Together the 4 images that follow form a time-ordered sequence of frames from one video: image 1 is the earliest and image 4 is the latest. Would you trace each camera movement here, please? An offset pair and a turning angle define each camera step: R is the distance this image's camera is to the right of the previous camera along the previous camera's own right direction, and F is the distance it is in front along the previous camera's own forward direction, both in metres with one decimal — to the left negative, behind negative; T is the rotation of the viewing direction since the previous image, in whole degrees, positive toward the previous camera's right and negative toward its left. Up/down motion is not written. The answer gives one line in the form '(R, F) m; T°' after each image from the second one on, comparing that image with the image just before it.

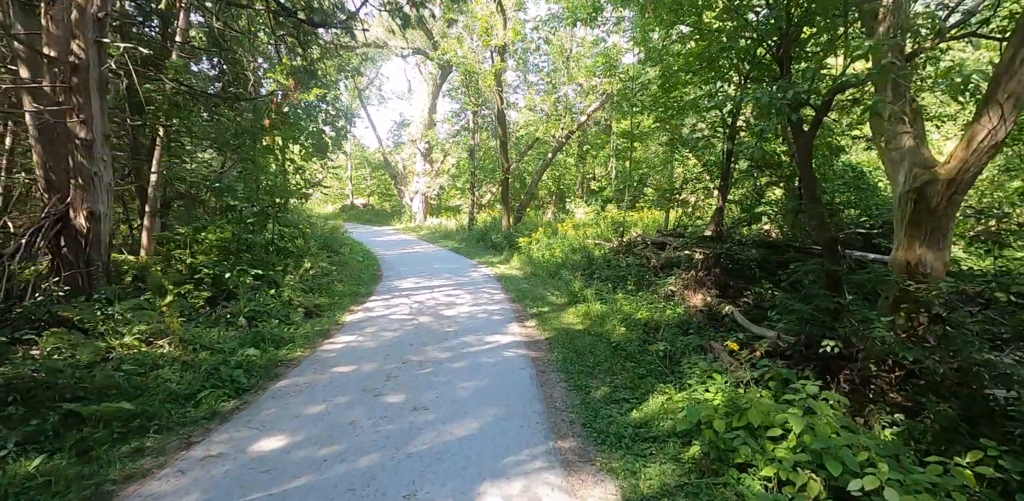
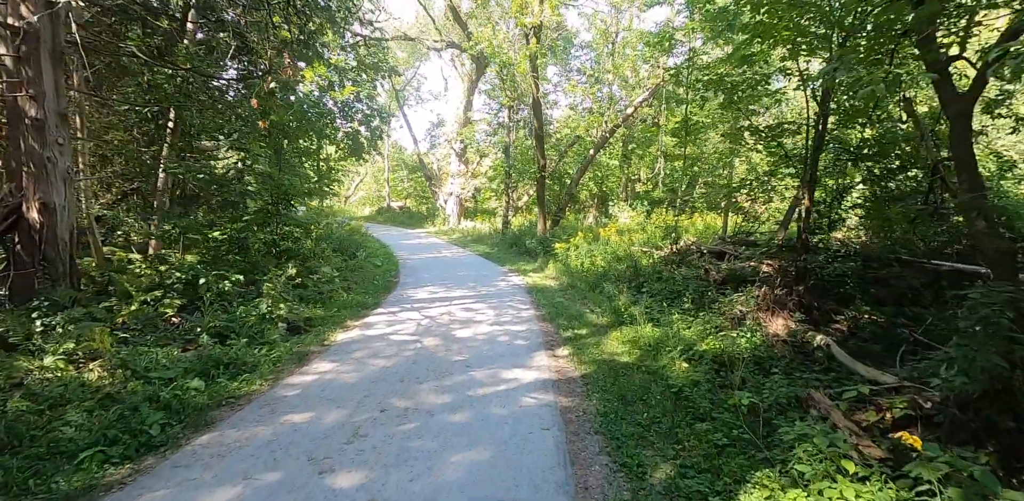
(+0.1, +1.6) m; -4°
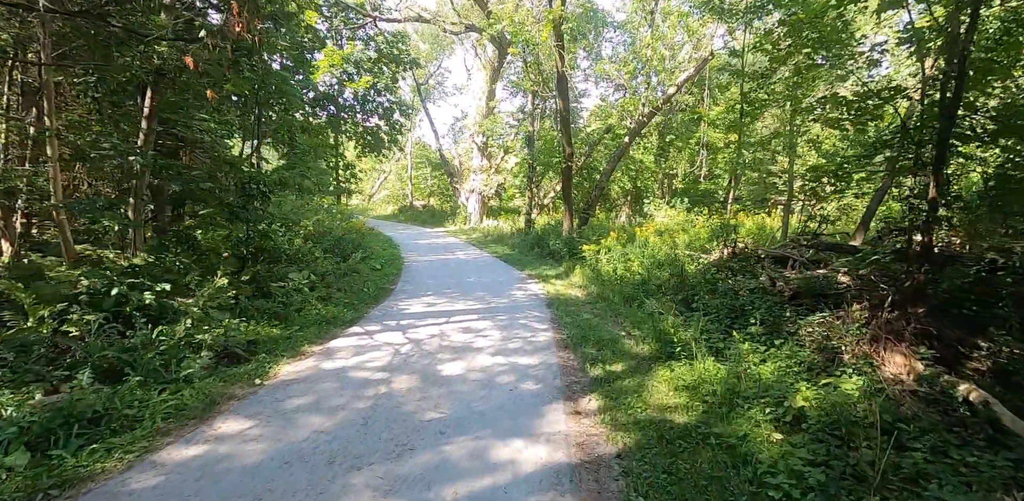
(+0.2, +1.8) m; -3°
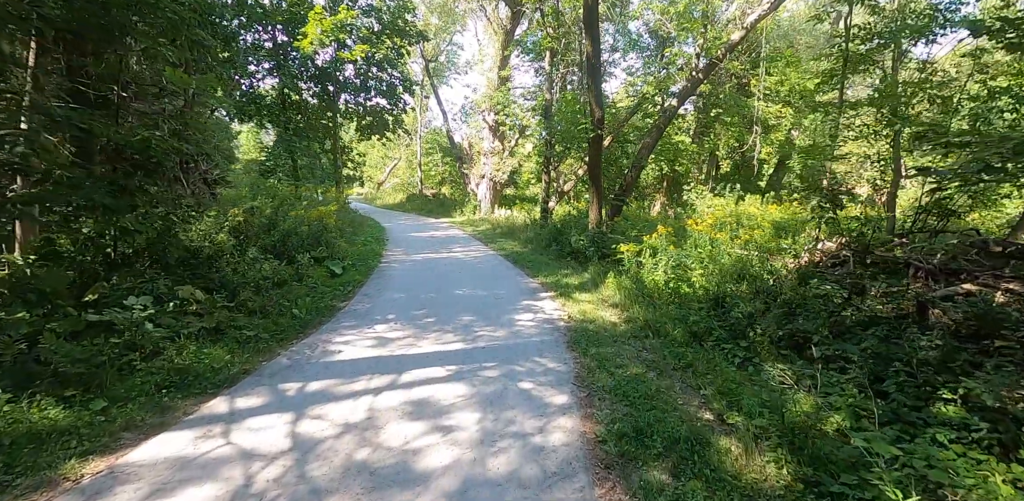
(+0.2, +2.8) m; -2°
